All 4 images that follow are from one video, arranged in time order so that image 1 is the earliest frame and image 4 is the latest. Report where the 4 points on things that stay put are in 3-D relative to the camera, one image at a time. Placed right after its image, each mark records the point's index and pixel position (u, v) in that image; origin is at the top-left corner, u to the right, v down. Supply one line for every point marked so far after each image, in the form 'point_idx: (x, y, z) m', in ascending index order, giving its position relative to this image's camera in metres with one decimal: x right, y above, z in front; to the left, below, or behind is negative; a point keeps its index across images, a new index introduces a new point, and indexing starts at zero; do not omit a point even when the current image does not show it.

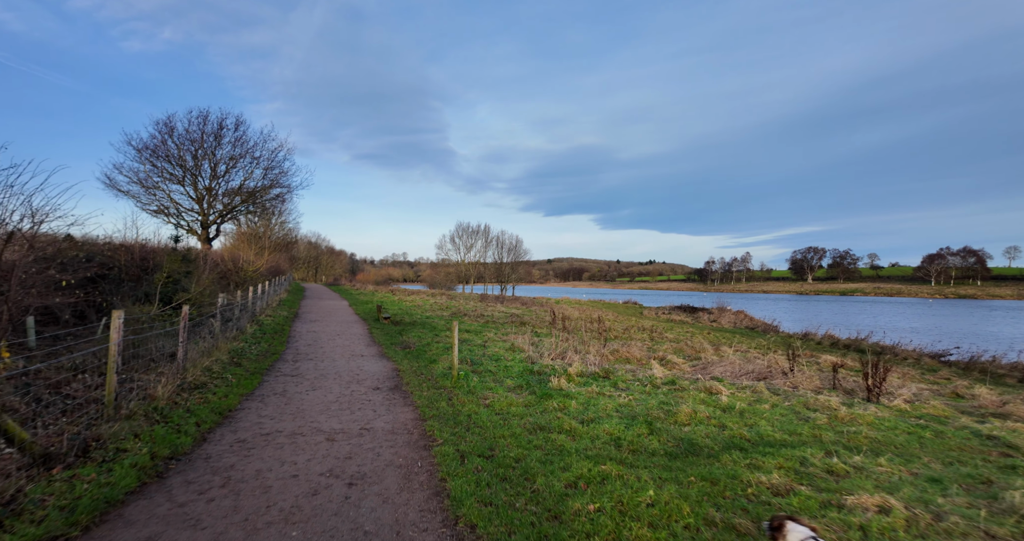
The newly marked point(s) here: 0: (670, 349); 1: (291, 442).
0: (+6.1, -3.0, +17.4) m
1: (-2.5, -1.9, +5.1) m
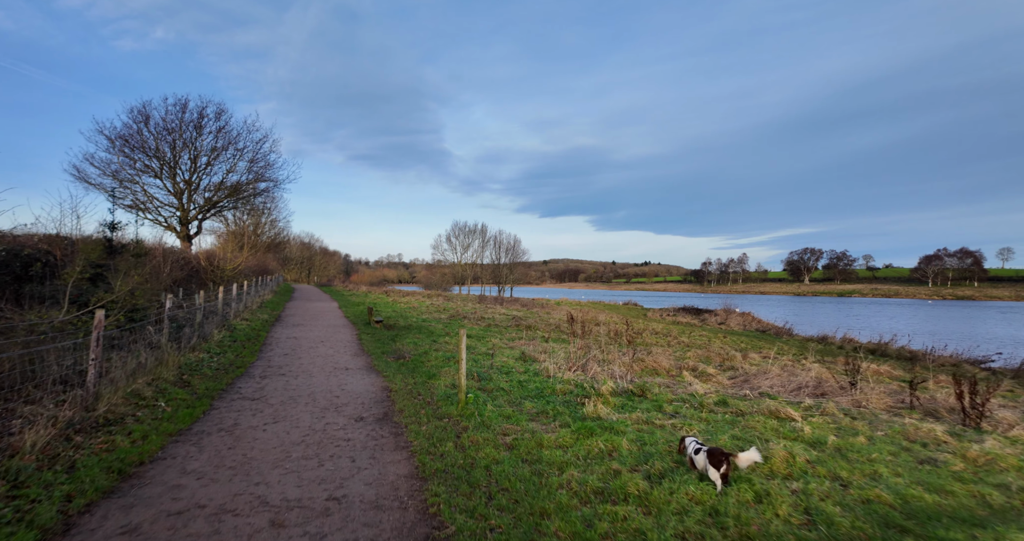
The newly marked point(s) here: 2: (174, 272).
0: (+6.3, -3.0, +15.6) m
1: (-2.1, -1.8, +3.2) m
2: (-10.0, -0.1, +13.5) m
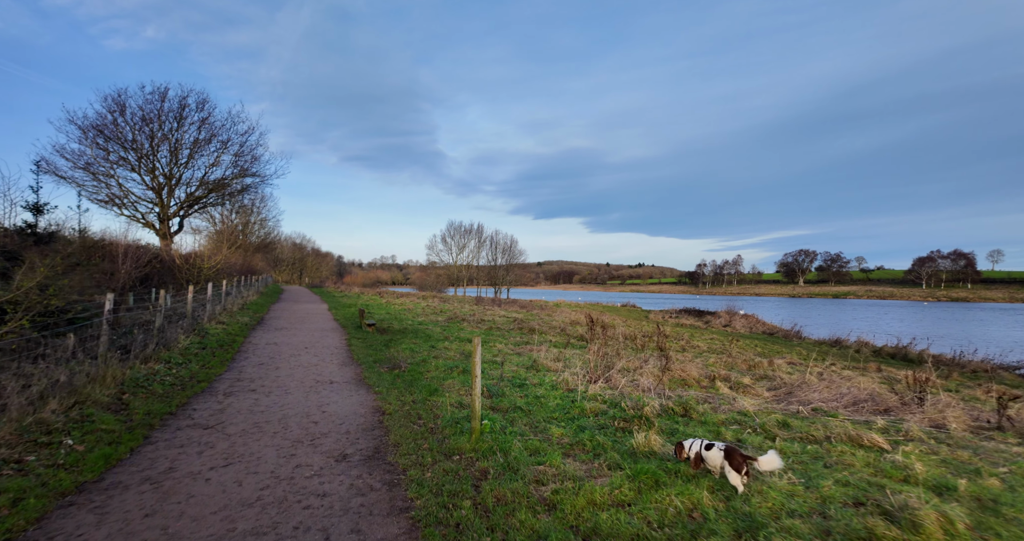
0: (+6.5, -2.9, +14.2) m
1: (-1.8, -1.7, +1.7) m
2: (-9.8, 0.0, +11.8) m
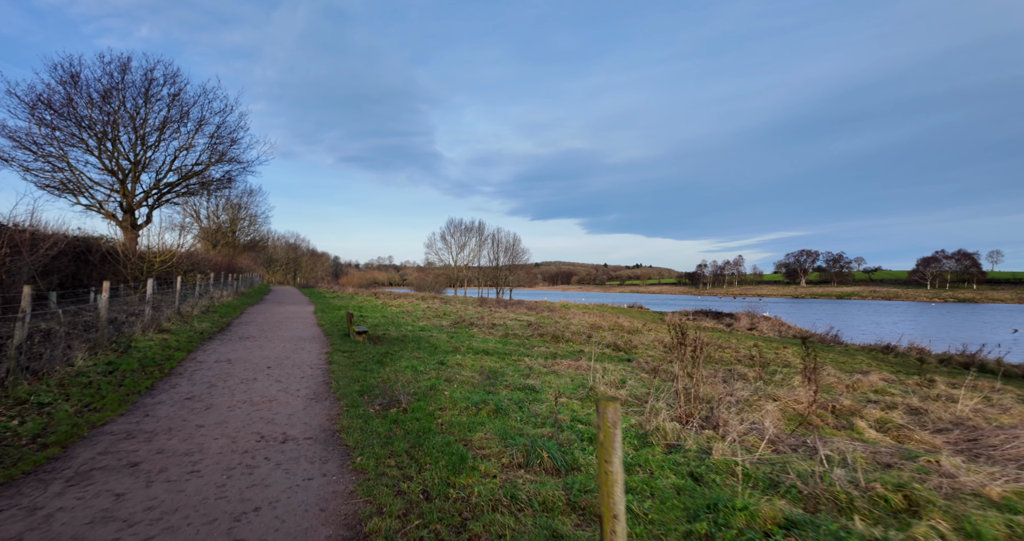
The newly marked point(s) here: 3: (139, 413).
0: (+7.3, -2.7, +10.8) m
1: (-0.9, -1.5, -1.7) m
2: (-9.0, +0.2, +8.4) m
3: (-4.9, -1.8, +5.9) m
